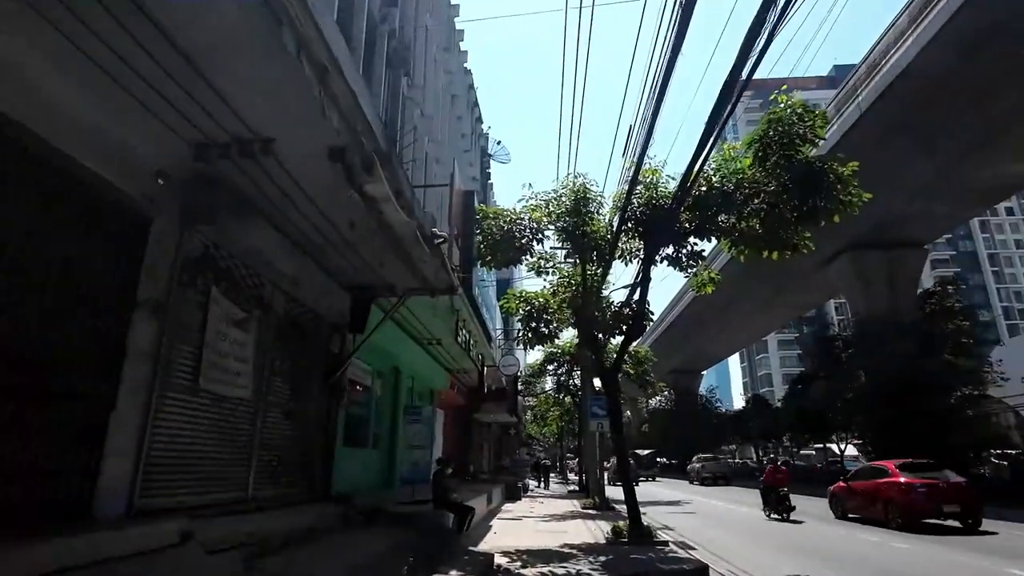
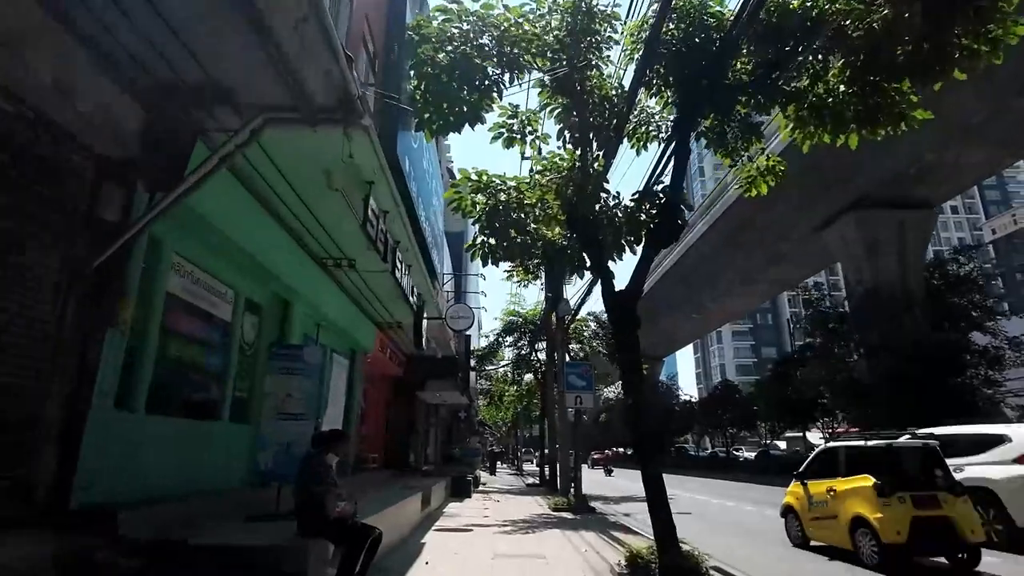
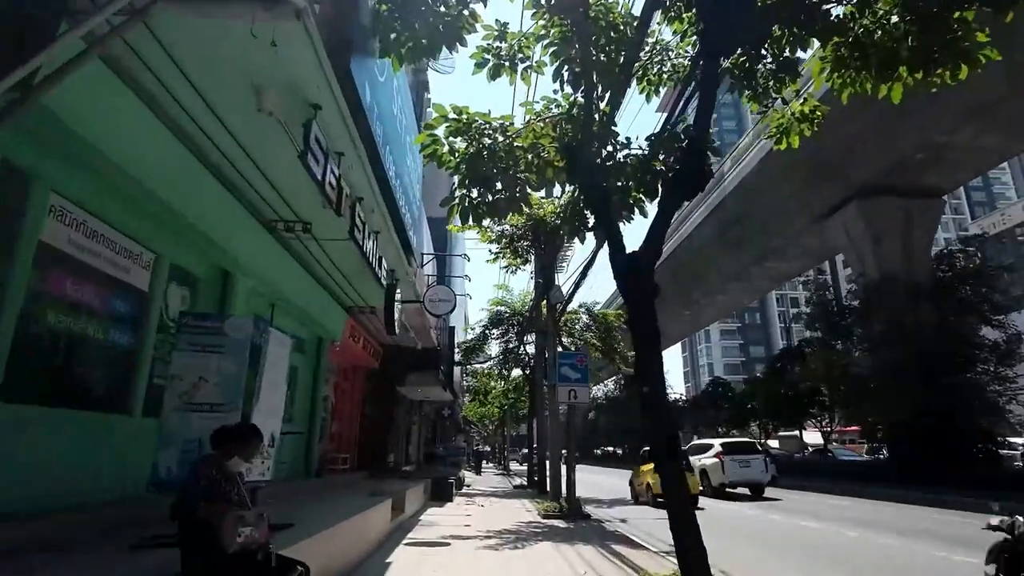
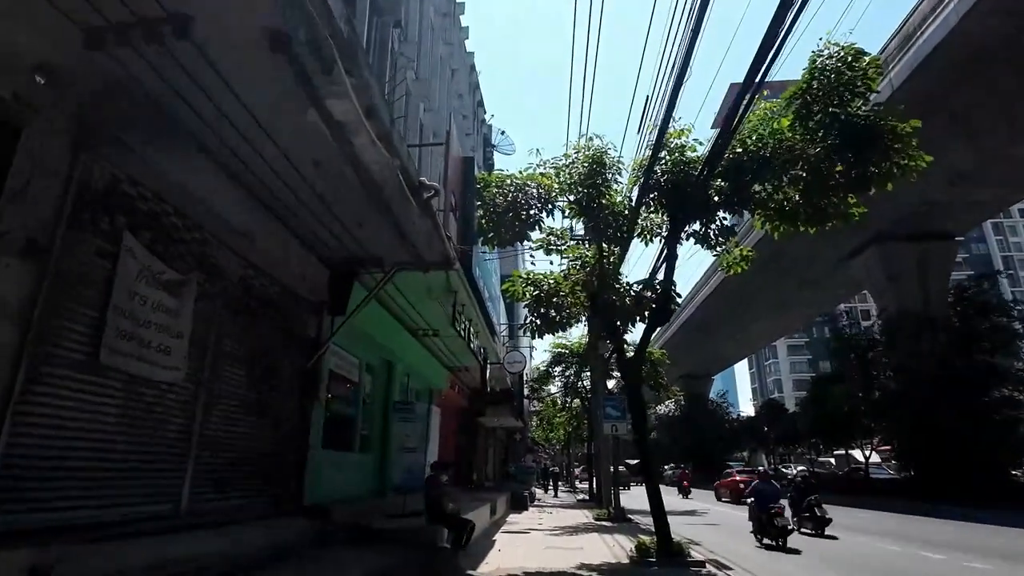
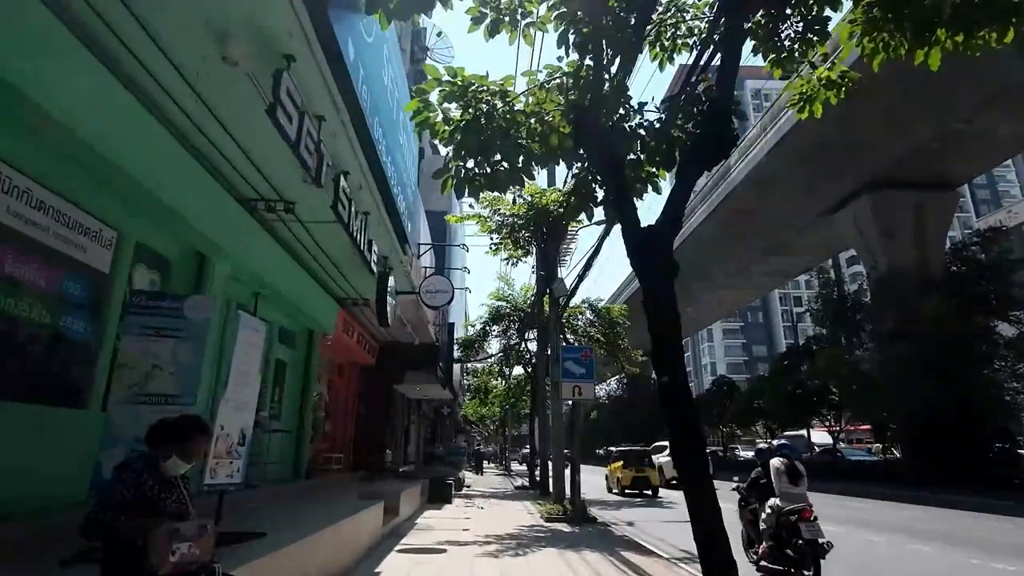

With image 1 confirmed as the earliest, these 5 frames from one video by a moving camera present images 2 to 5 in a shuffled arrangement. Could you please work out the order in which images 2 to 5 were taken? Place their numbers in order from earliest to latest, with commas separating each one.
4, 2, 3, 5
